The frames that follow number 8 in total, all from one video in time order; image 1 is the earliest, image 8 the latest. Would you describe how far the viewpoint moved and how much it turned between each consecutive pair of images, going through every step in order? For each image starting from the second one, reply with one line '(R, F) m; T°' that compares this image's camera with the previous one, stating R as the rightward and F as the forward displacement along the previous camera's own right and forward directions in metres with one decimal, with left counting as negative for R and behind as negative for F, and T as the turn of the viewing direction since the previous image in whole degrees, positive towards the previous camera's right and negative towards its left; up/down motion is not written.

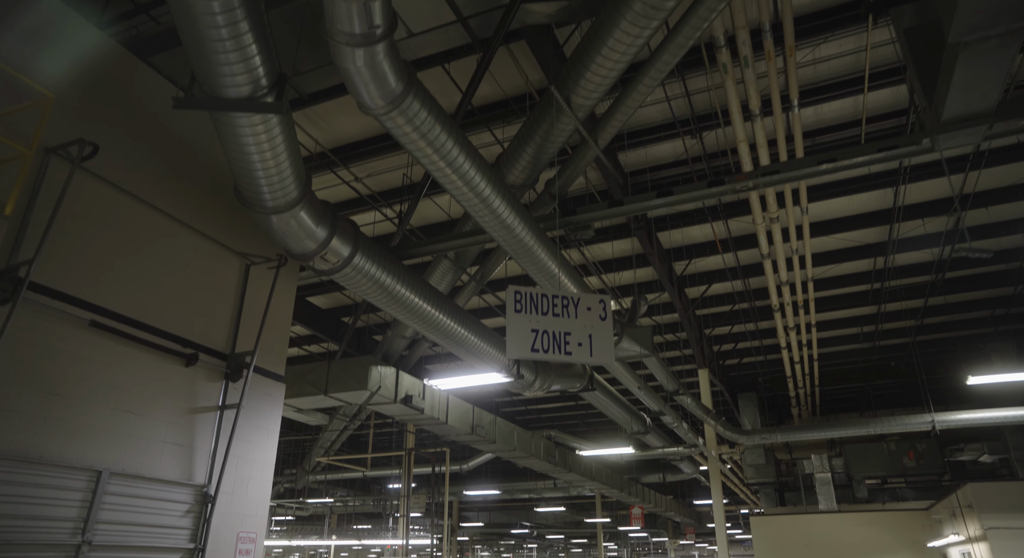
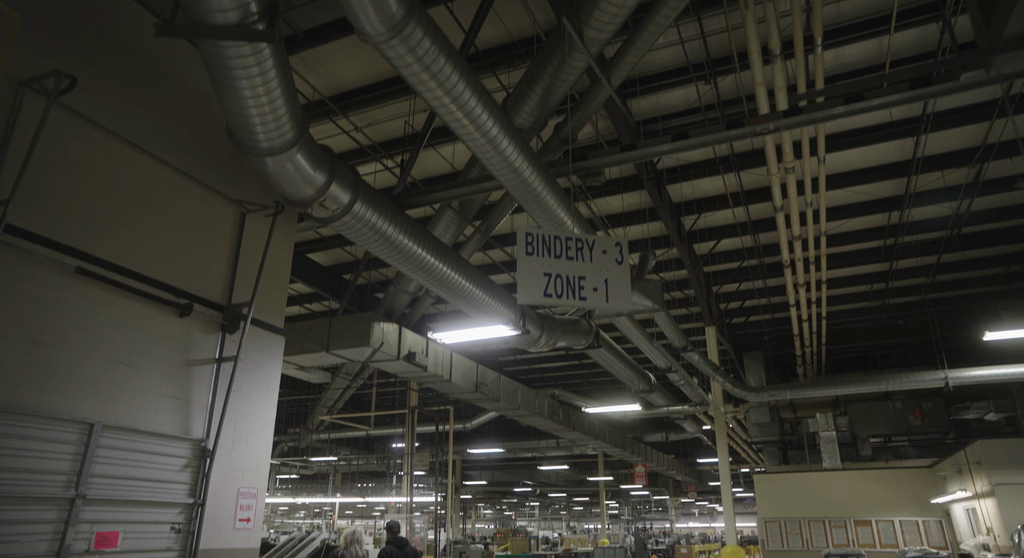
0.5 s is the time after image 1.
(-0.1, +0.3) m; 0°
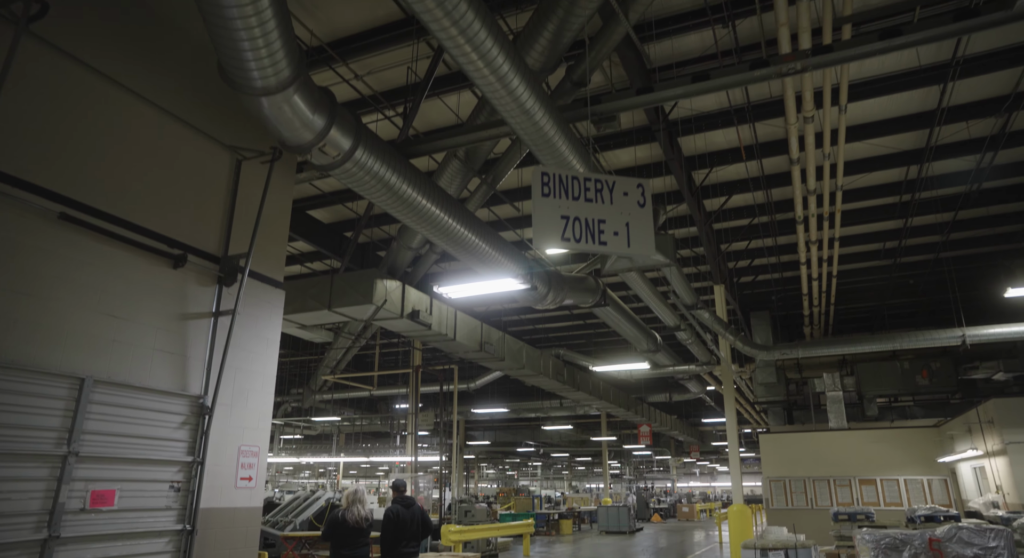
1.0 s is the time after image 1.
(-0.1, +0.3) m; 0°
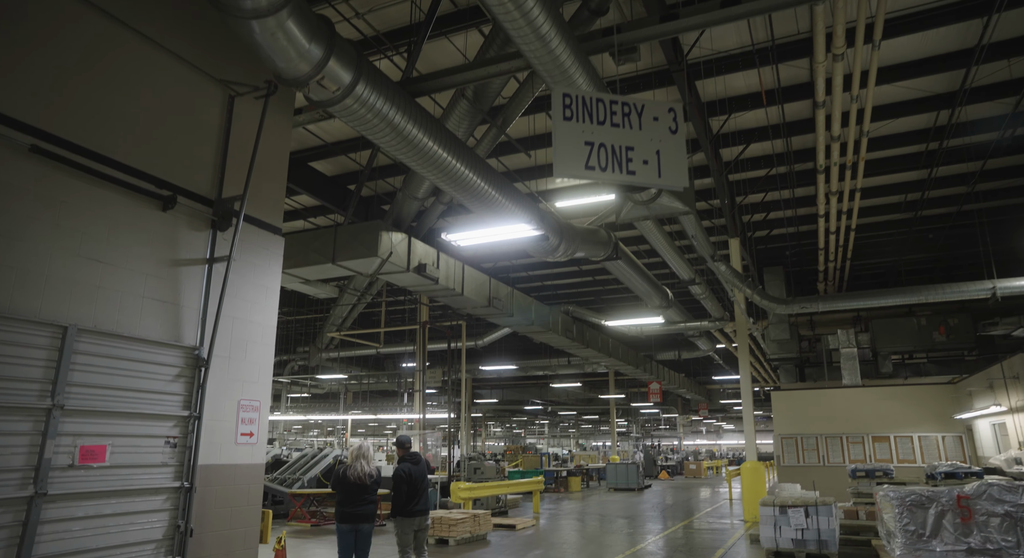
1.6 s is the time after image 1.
(-0.1, +0.4) m; 0°
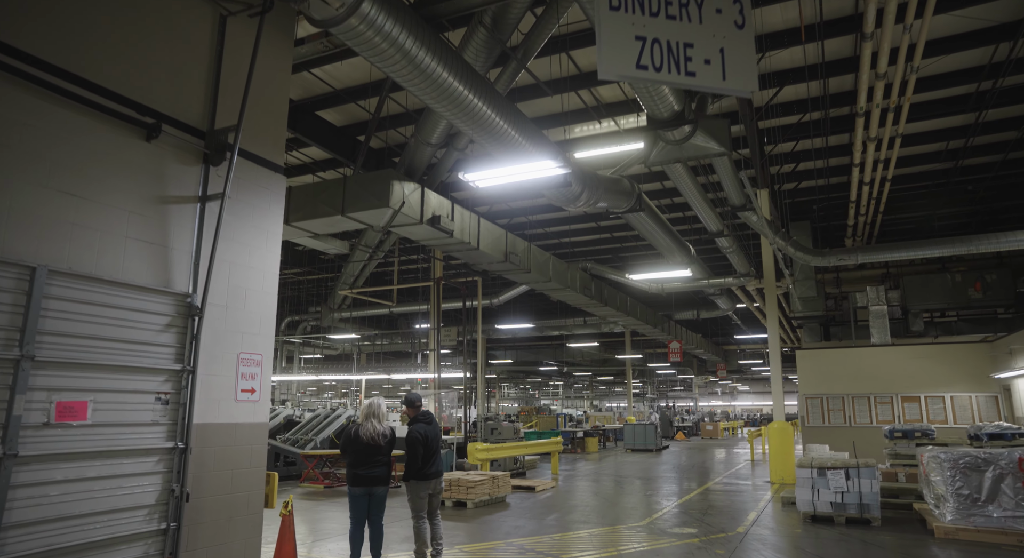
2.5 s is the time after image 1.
(-0.1, +0.6) m; -1°
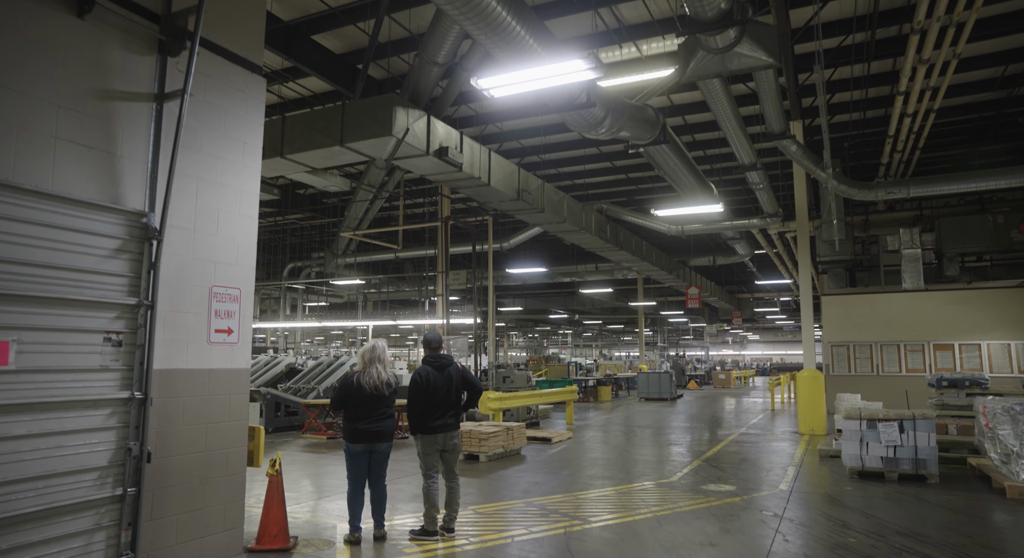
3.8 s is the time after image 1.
(-0.1, +0.9) m; -1°
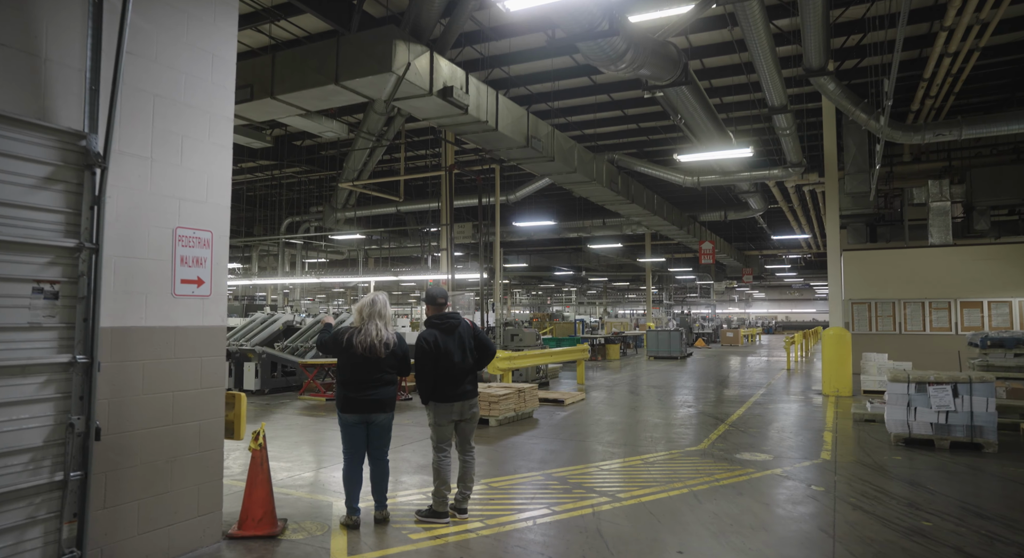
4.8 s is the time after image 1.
(-0.1, +0.7) m; 0°
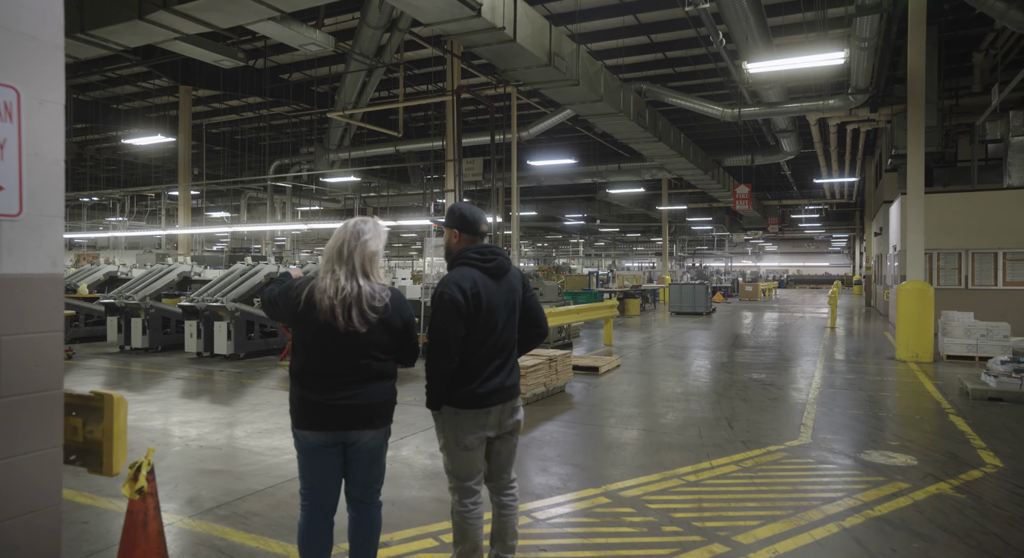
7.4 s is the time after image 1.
(-0.3, +1.9) m; 0°
